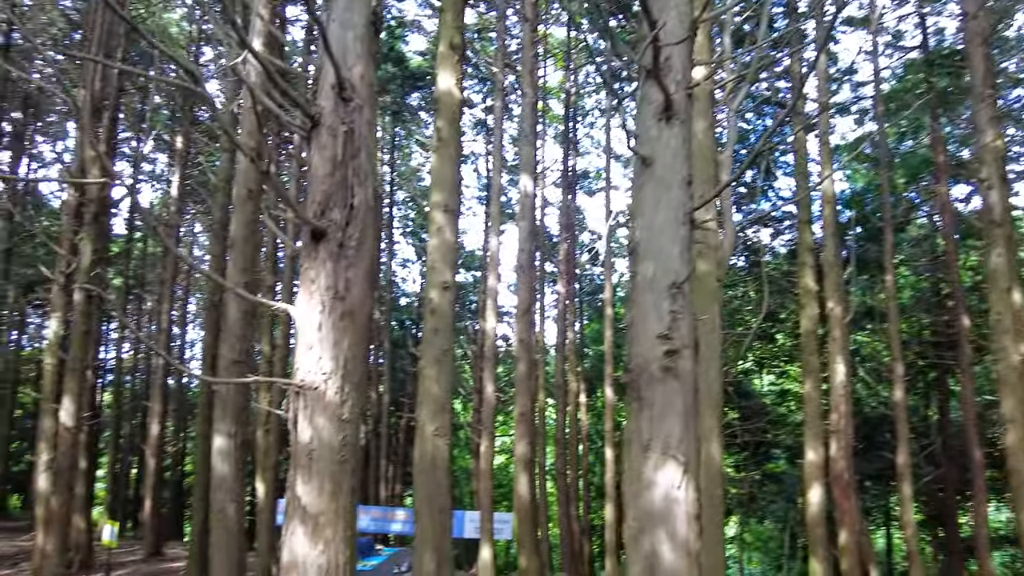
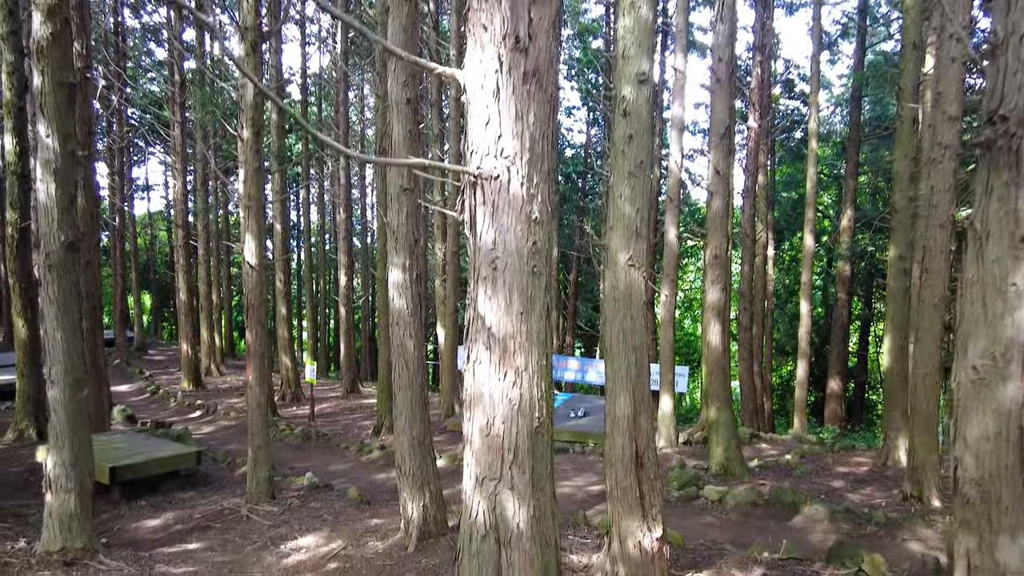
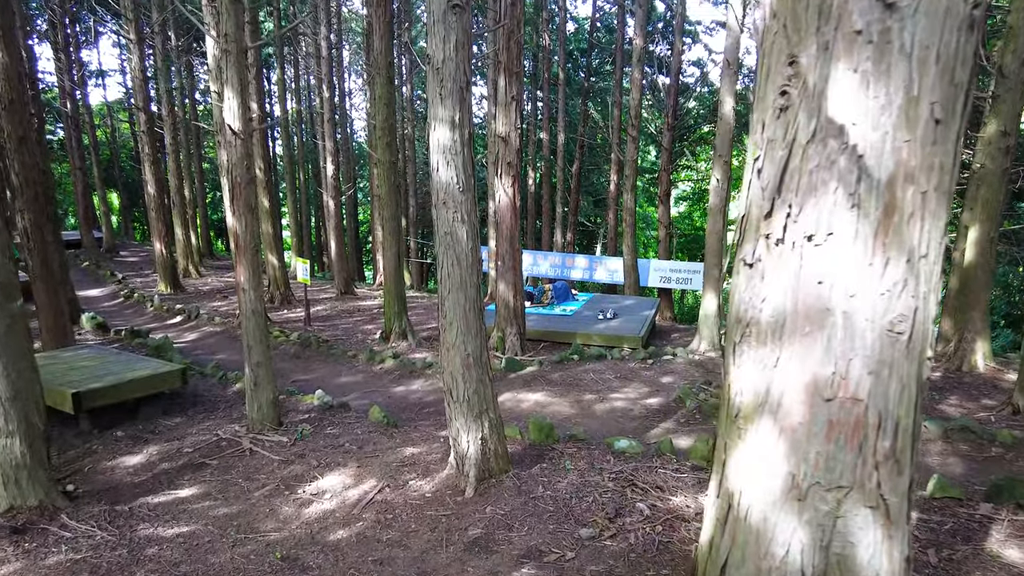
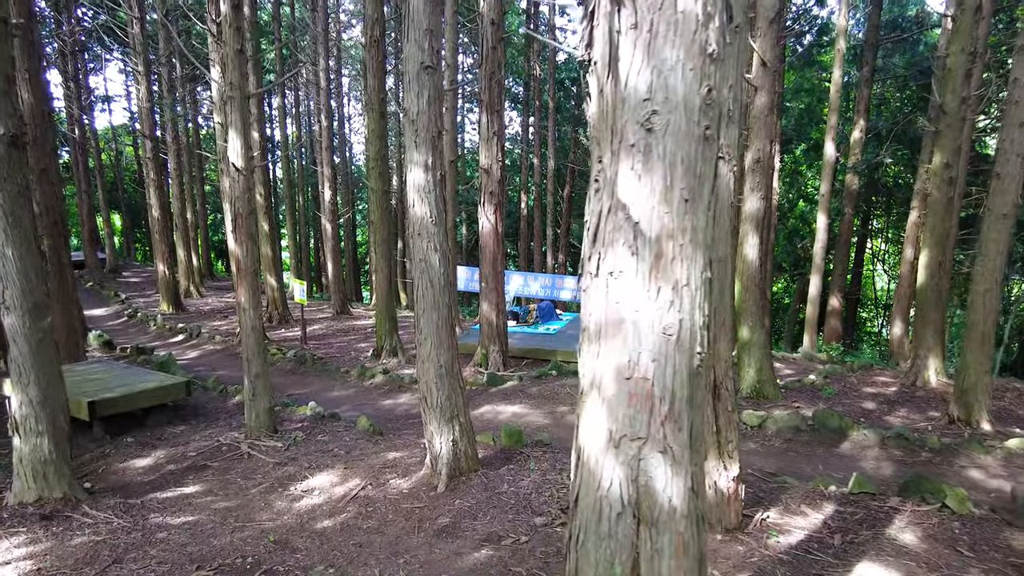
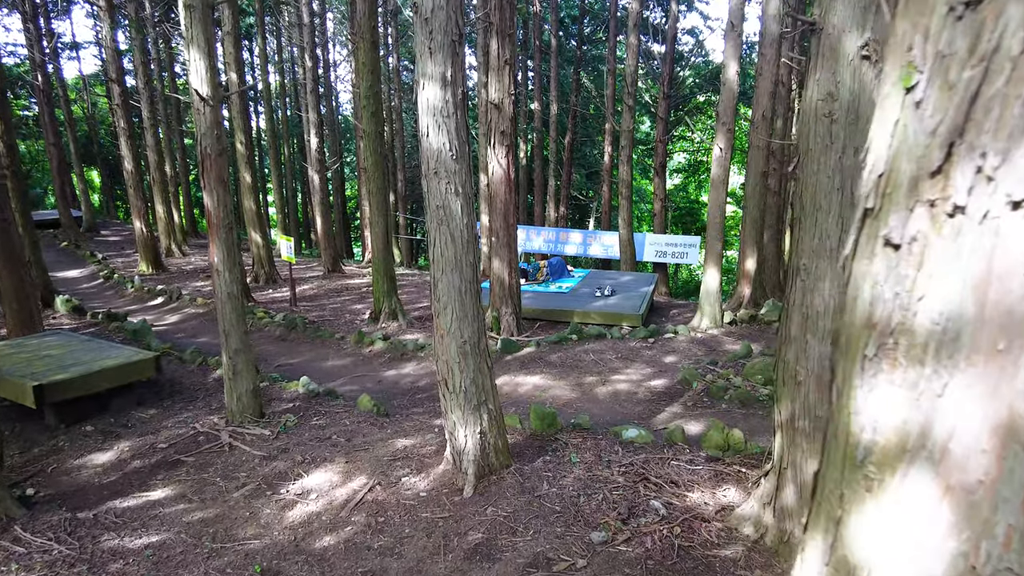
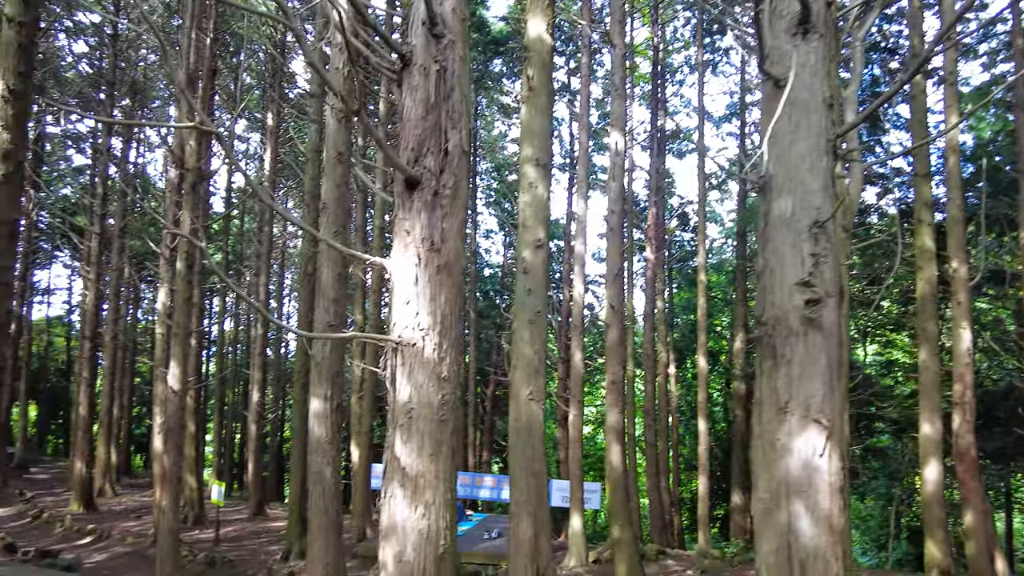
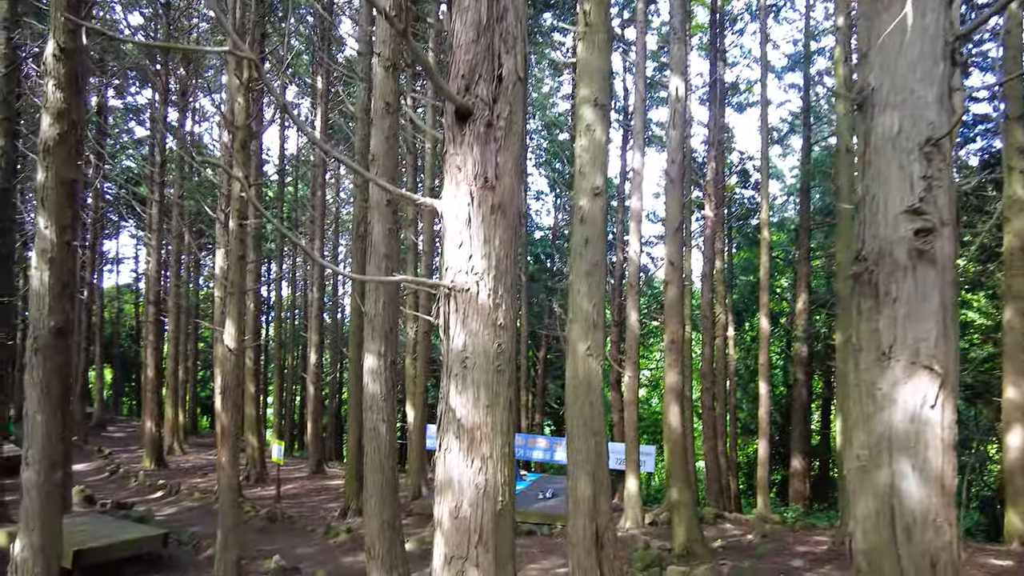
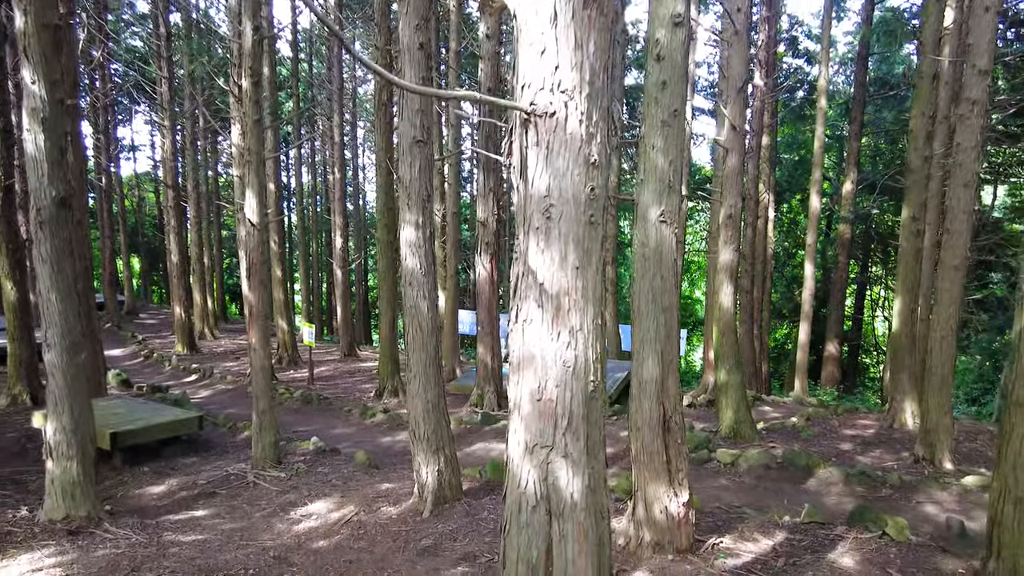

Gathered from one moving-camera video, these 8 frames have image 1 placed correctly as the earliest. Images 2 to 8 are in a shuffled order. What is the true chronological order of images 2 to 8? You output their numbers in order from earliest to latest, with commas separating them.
6, 7, 2, 8, 4, 3, 5
